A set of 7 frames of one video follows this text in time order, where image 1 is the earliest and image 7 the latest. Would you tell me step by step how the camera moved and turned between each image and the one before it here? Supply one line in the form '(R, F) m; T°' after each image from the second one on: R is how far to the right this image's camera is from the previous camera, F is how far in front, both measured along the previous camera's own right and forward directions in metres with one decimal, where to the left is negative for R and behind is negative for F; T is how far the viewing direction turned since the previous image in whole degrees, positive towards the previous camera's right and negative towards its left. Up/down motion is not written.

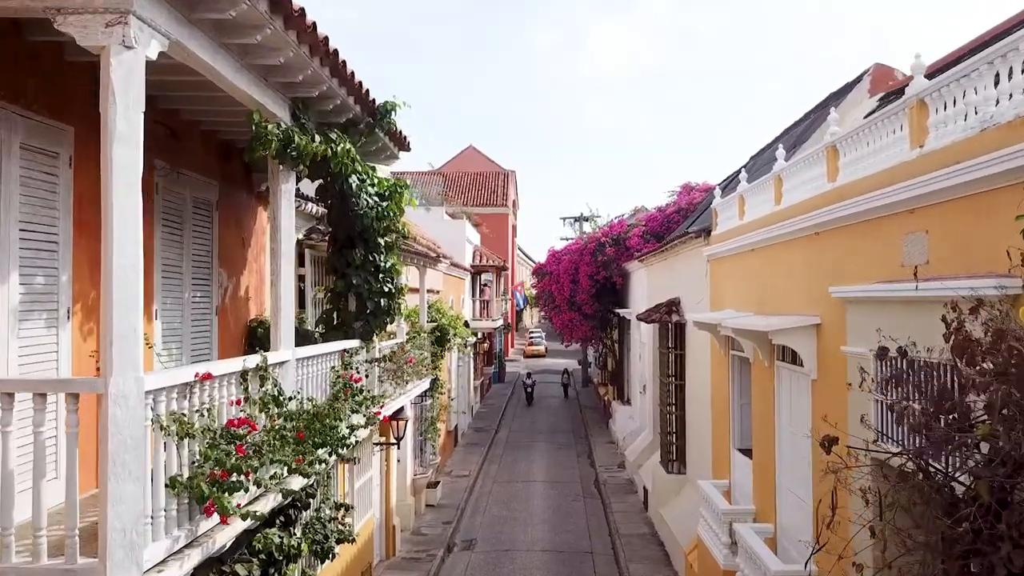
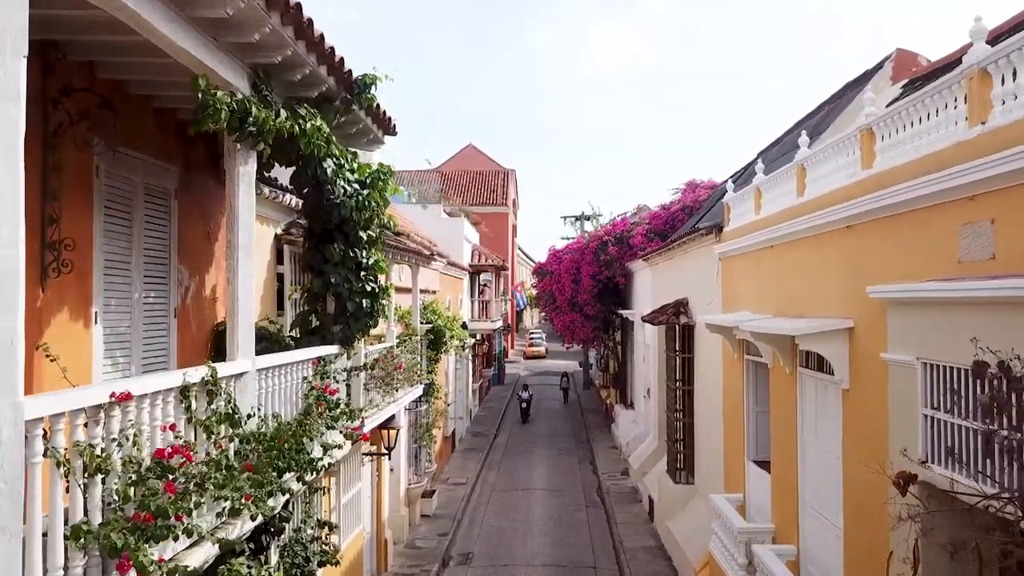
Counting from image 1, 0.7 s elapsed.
(0.0, +0.7) m; 0°
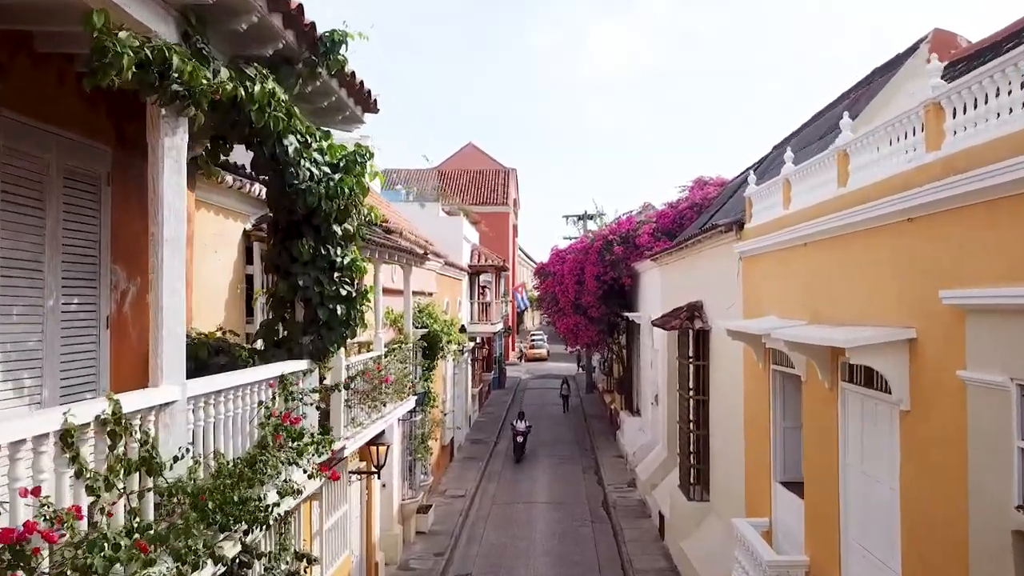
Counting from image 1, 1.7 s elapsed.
(0.0, +0.9) m; 0°
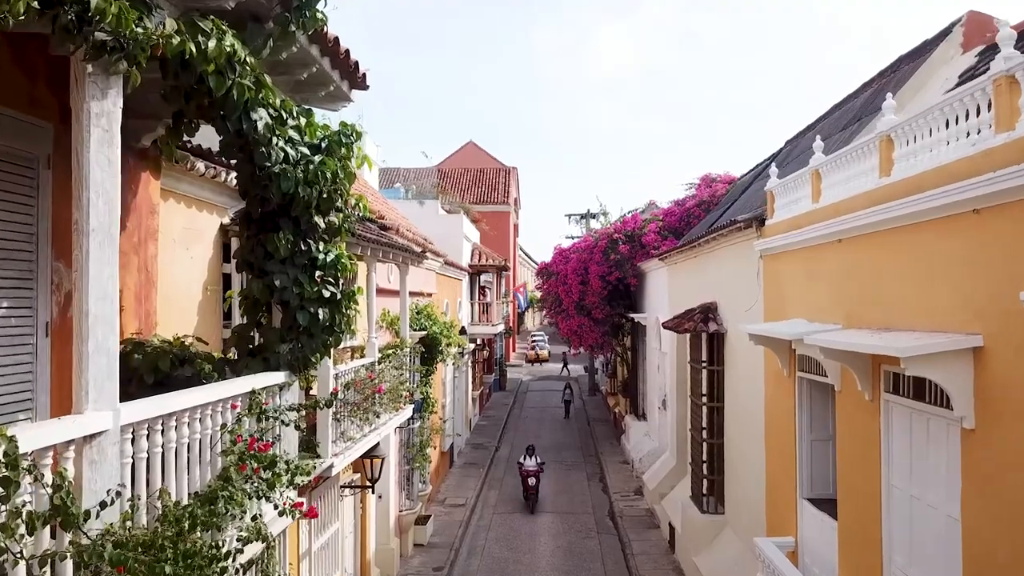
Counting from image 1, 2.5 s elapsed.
(-0.1, +0.6) m; 0°
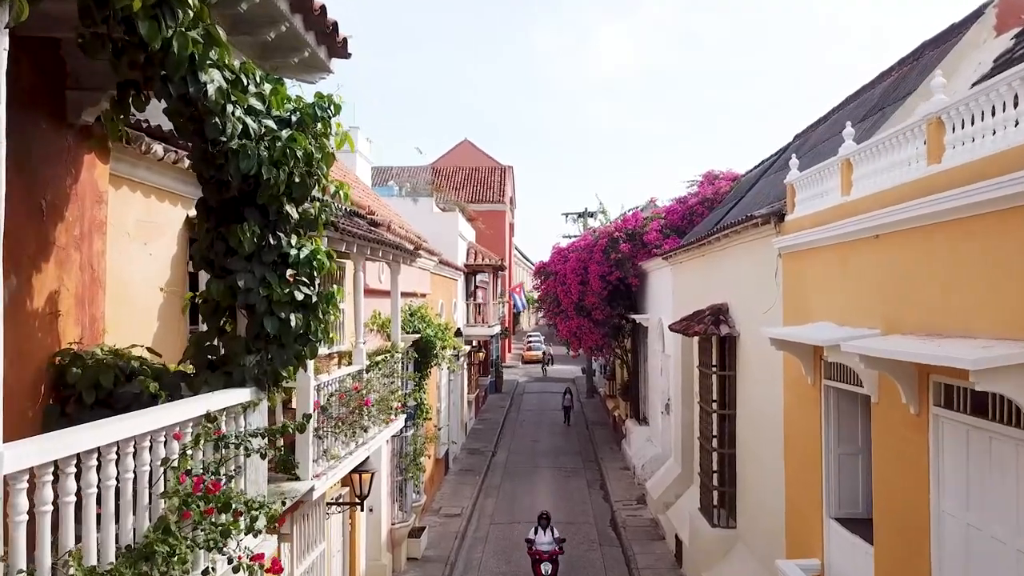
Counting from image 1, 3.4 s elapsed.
(-0.1, +0.6) m; 0°
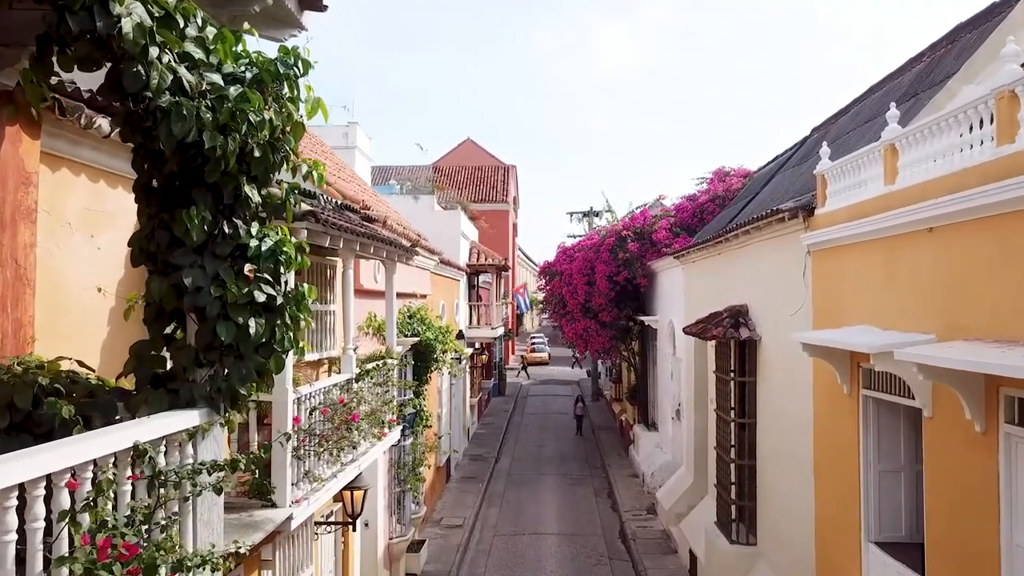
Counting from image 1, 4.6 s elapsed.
(0.0, +0.6) m; 0°
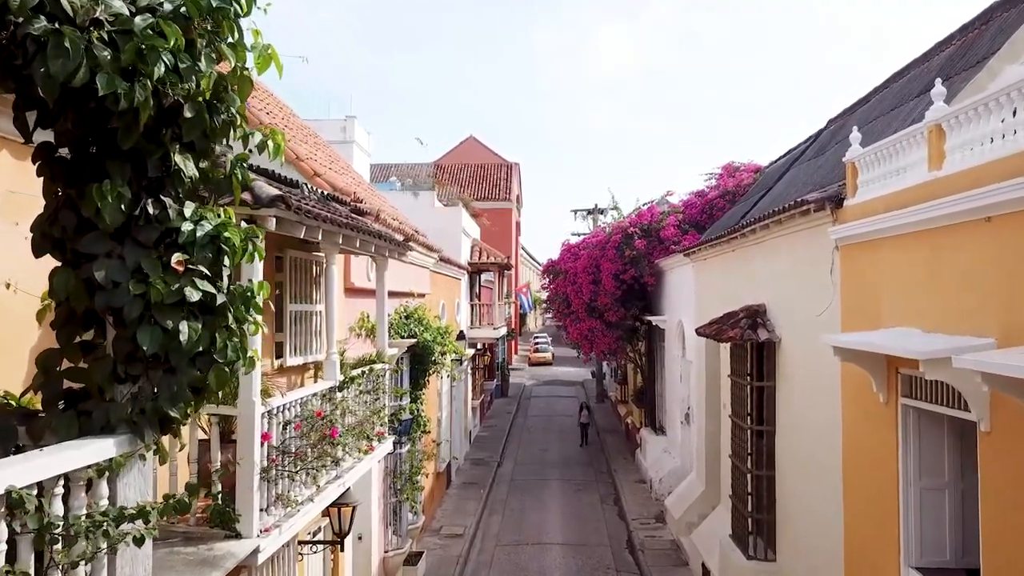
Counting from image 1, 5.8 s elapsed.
(0.0, +0.6) m; 0°
